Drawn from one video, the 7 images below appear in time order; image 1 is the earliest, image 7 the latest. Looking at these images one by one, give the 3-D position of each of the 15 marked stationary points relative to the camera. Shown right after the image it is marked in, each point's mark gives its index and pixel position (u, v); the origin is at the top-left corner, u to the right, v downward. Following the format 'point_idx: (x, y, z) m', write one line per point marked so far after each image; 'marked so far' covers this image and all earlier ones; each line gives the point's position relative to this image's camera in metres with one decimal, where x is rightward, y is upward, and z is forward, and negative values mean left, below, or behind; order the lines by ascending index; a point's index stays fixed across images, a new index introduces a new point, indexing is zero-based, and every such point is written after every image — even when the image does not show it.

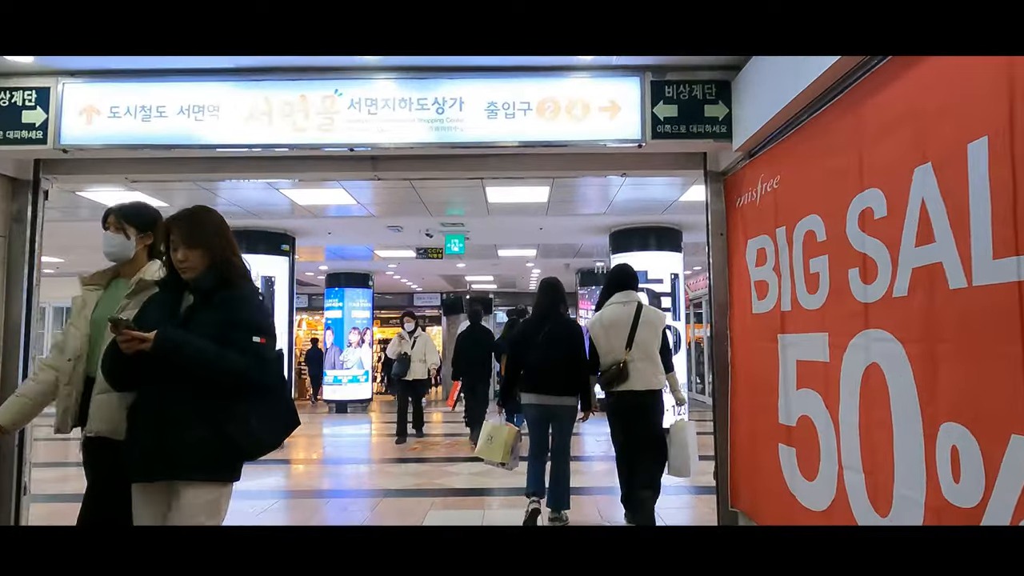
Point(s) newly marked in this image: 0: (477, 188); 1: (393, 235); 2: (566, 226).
0: (-0.3, +1.0, +6.7) m
1: (-1.6, +0.7, +8.9) m
2: (+0.7, +0.8, +8.6) m
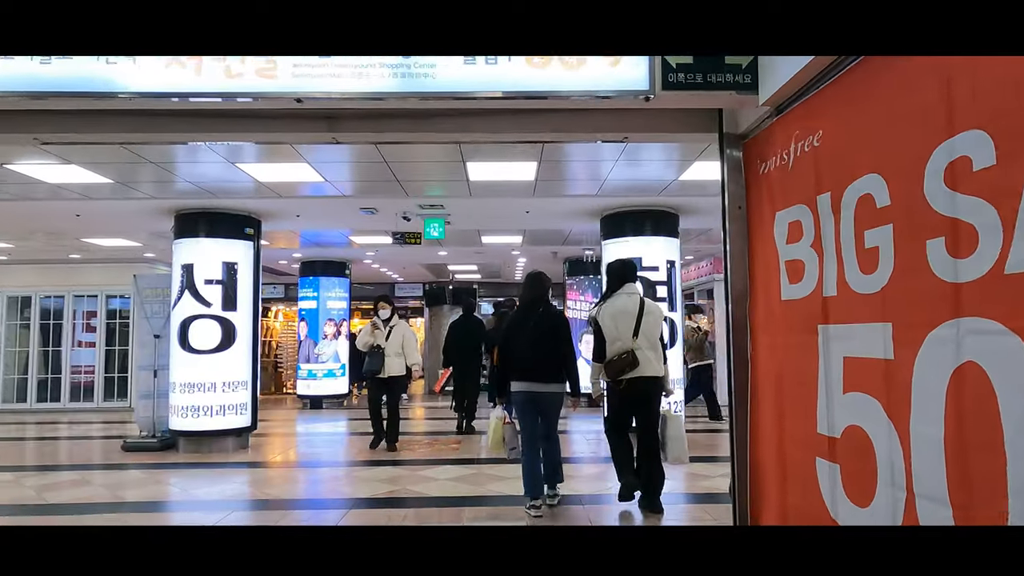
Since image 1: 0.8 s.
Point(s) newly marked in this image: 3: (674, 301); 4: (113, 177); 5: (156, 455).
0: (-0.5, +1.1, +6.1) m
1: (-1.8, +0.9, +8.2) m
2: (+0.5, +0.9, +7.9) m
3: (+1.9, -0.2, +7.7) m
4: (-3.9, +1.1, +6.6) m
5: (-3.9, -1.8, +7.4) m
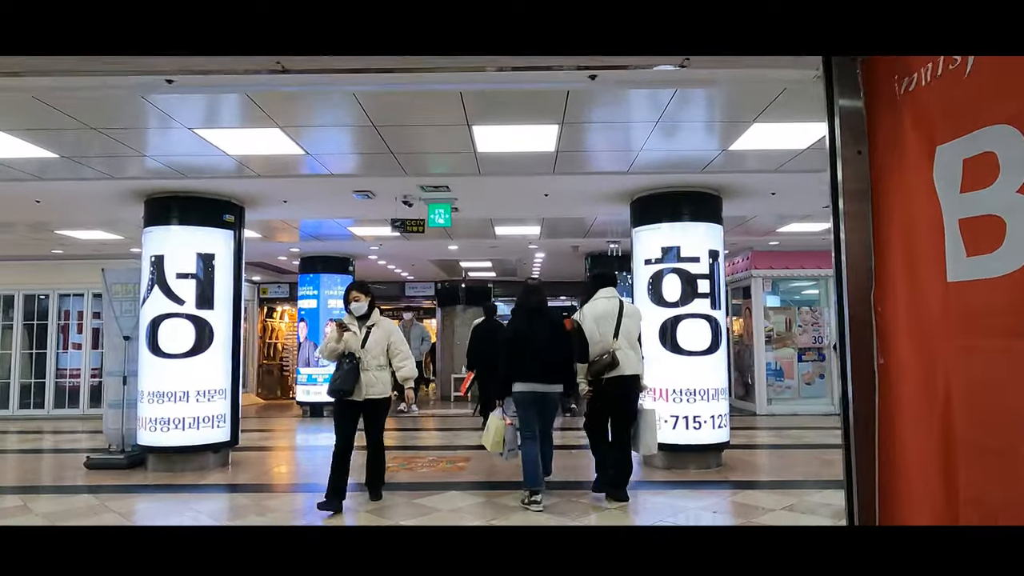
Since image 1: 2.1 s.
0: (-0.4, +1.2, +5.0) m
1: (-1.6, +0.9, +7.2) m
2: (+0.7, +1.0, +6.9) m
3: (+2.1, -0.1, +6.7) m
4: (-3.8, +1.2, +5.6) m
5: (-3.8, -1.8, +6.5) m
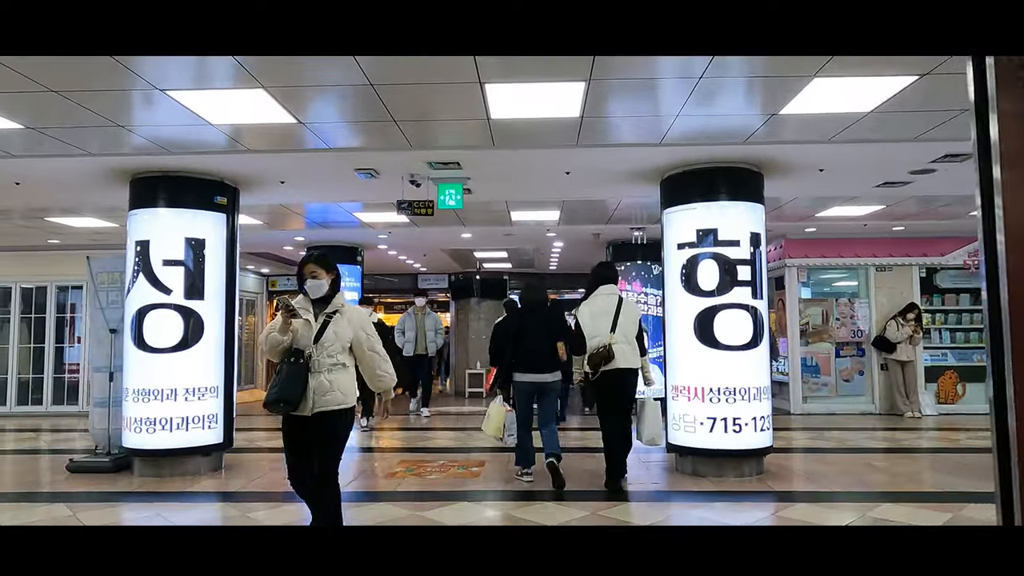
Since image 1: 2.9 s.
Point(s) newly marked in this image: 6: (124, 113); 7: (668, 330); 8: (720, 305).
0: (-0.2, +1.3, +4.4) m
1: (-1.4, +1.0, +6.6) m
2: (+0.8, +1.1, +6.2) m
3: (+2.2, 0.0, +6.0) m
4: (-3.7, +1.3, +5.1) m
5: (-3.6, -1.7, +6.0) m
6: (-2.9, +1.3, +5.0) m
7: (+1.4, -0.4, +6.2) m
8: (+1.8, -0.2, +5.9) m
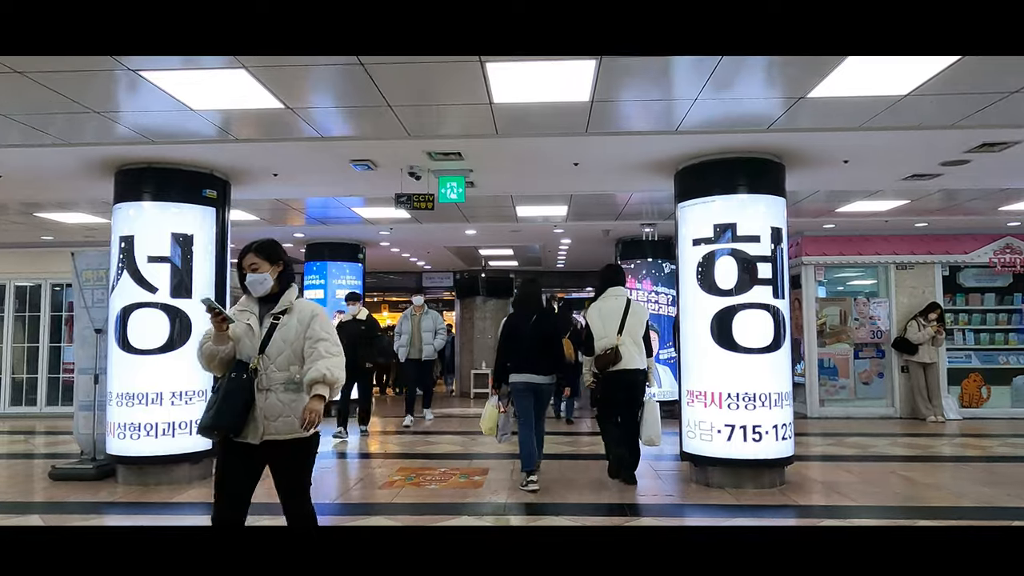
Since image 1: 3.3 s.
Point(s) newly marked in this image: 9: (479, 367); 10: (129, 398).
0: (-0.2, +1.3, +4.0) m
1: (-1.4, +1.0, +6.3) m
2: (+0.9, +1.1, +5.9) m
3: (+2.3, 0.0, +5.6) m
4: (-3.6, +1.3, +4.8) m
5: (-3.6, -1.7, +5.7) m
6: (-2.9, +1.3, +4.7) m
7: (+1.5, -0.4, +5.8) m
8: (+1.9, -0.1, +5.5) m
9: (-0.7, -1.7, +14.1) m
10: (-3.3, -0.9, +5.7) m
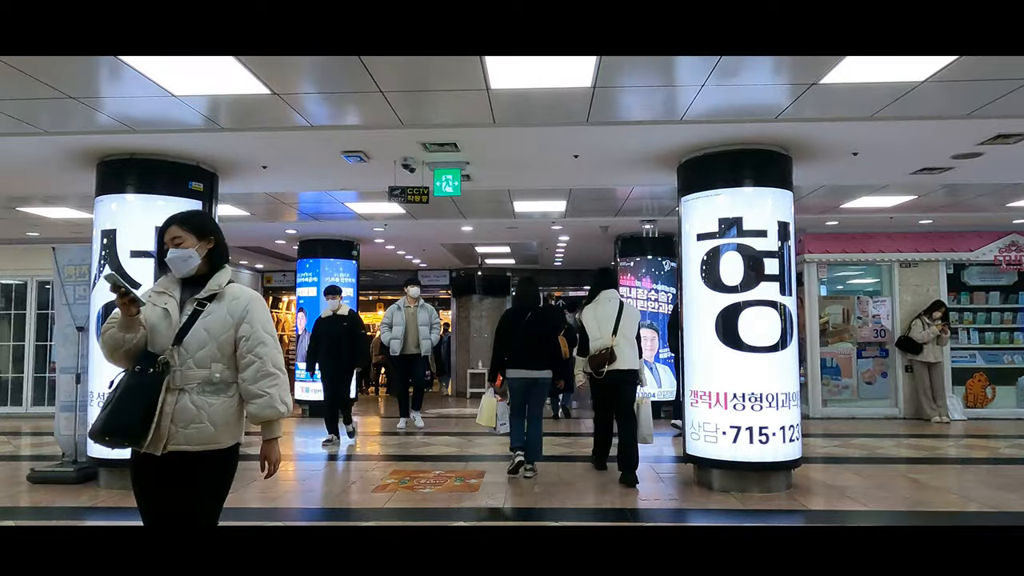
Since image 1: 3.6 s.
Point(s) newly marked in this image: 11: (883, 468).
0: (-0.2, +1.3, +3.8) m
1: (-1.4, +1.1, +6.1) m
2: (+0.8, +1.2, +5.7) m
3: (+2.2, +0.1, +5.4) m
4: (-3.7, +1.3, +4.5) m
5: (-3.6, -1.6, +5.4) m
6: (-2.9, +1.3, +4.5) m
7: (+1.5, -0.3, +5.6) m
8: (+1.8, -0.1, +5.3) m
9: (-0.7, -1.6, +13.9) m
10: (-3.3, -0.9, +5.5) m
11: (+3.6, -1.8, +6.5) m
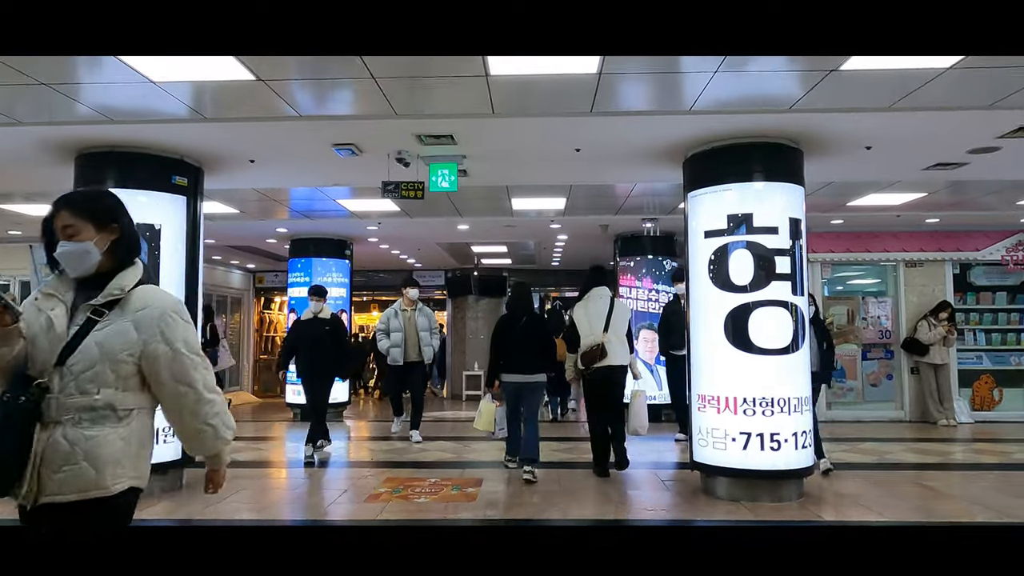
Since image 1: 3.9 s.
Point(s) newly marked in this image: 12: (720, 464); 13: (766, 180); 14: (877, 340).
0: (-0.2, +1.3, +3.6) m
1: (-1.4, +1.1, +5.8) m
2: (+0.8, +1.2, +5.4) m
3: (+2.2, +0.1, +5.2) m
4: (-3.7, +1.3, +4.3) m
5: (-3.6, -1.6, +5.2) m
6: (-2.9, +1.4, +4.2) m
7: (+1.4, -0.3, +5.4) m
8: (+1.8, -0.1, +5.1) m
9: (-0.8, -1.6, +13.6) m
10: (-3.3, -0.9, +5.2) m
11: (+3.6, -1.7, +6.3) m
12: (+1.6, -1.3, +5.1) m
13: (+2.0, +0.8, +5.1) m
14: (+5.3, -0.8, +9.7) m
